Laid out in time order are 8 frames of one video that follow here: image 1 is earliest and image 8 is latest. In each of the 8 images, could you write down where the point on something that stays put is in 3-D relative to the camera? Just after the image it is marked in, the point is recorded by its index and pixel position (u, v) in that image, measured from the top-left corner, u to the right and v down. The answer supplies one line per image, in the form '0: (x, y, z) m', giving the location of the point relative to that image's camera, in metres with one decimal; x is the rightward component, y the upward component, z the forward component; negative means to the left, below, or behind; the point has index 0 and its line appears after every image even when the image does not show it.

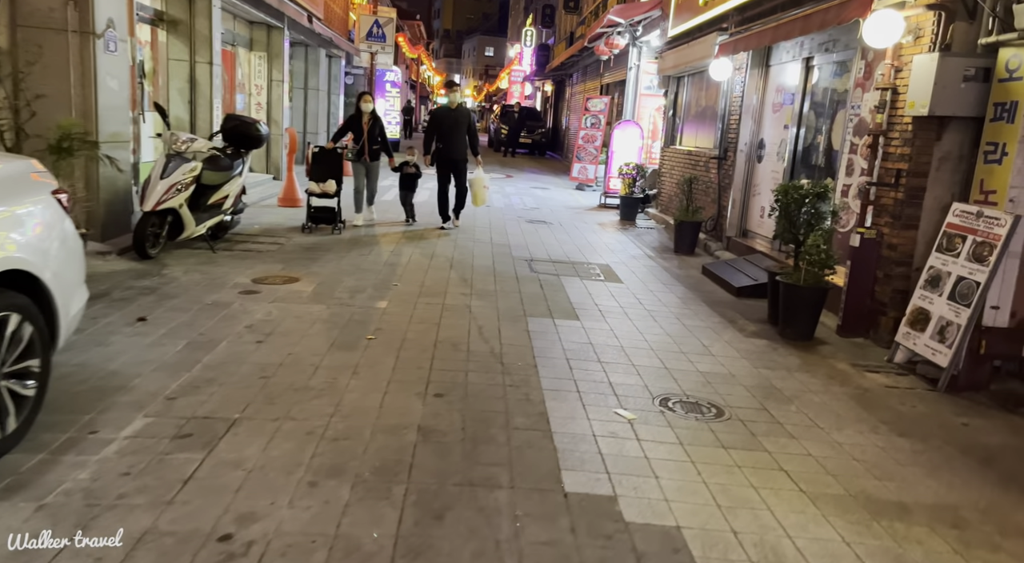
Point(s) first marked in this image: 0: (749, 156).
0: (+3.1, +1.6, +10.7) m
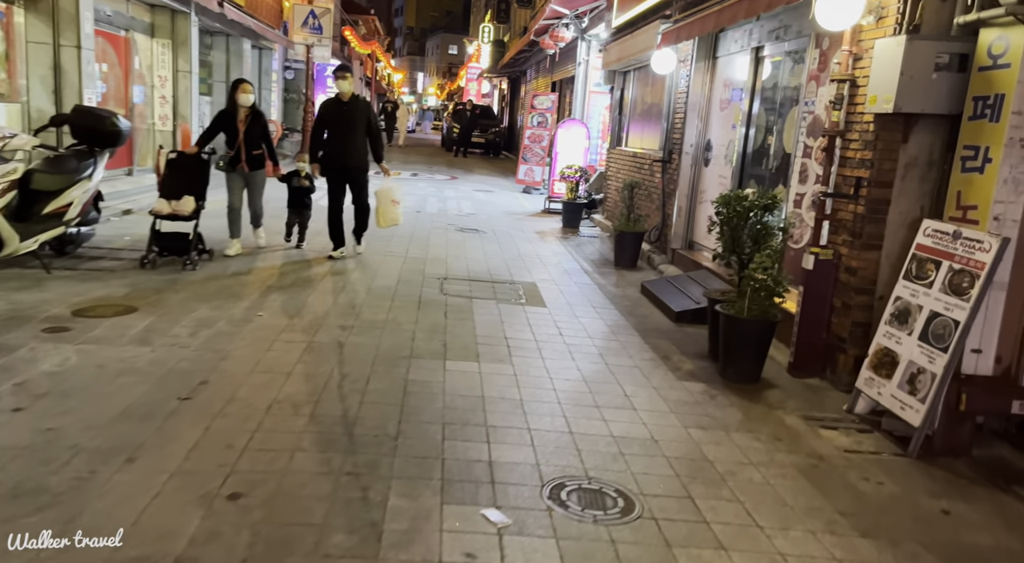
0: (+2.2, +1.4, +9.6) m
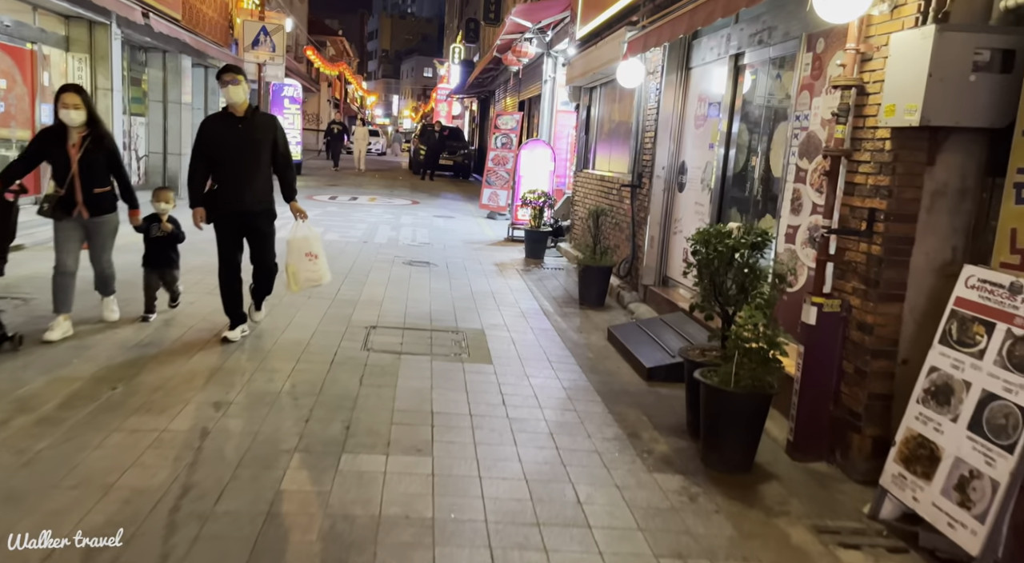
0: (+1.6, +1.0, +8.5) m
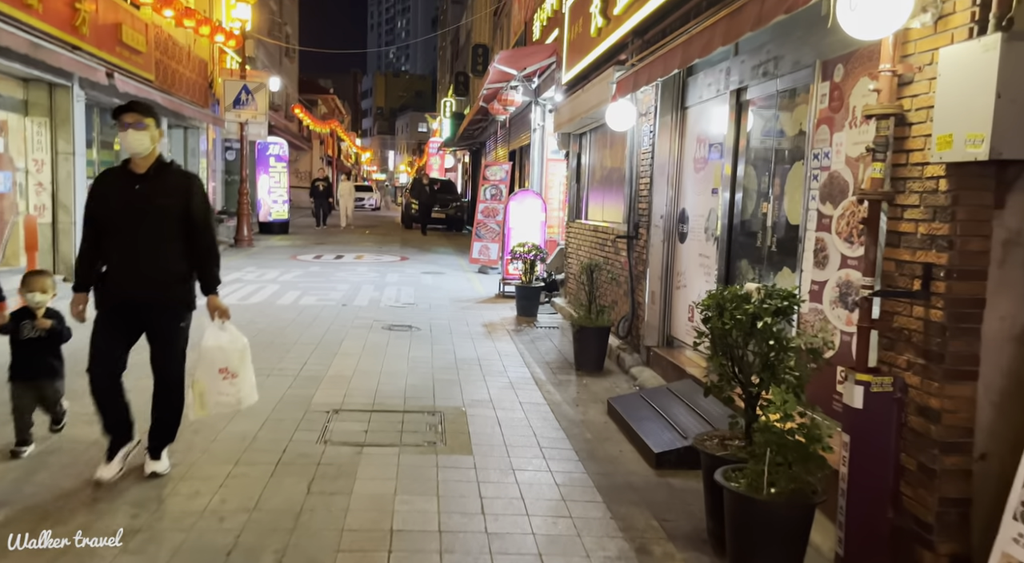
0: (+1.5, +0.5, +7.7) m
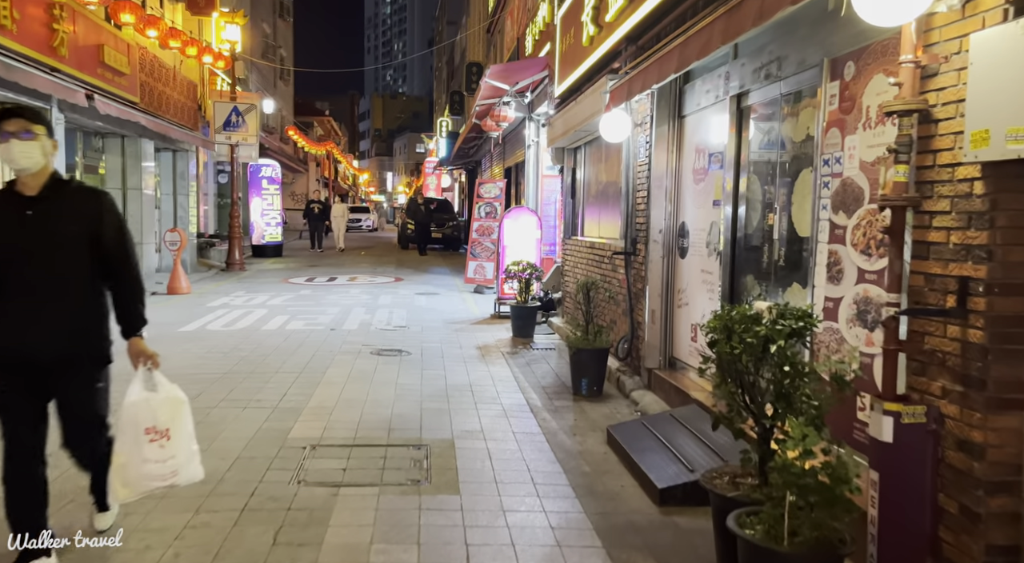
0: (+1.4, +0.3, +7.3) m
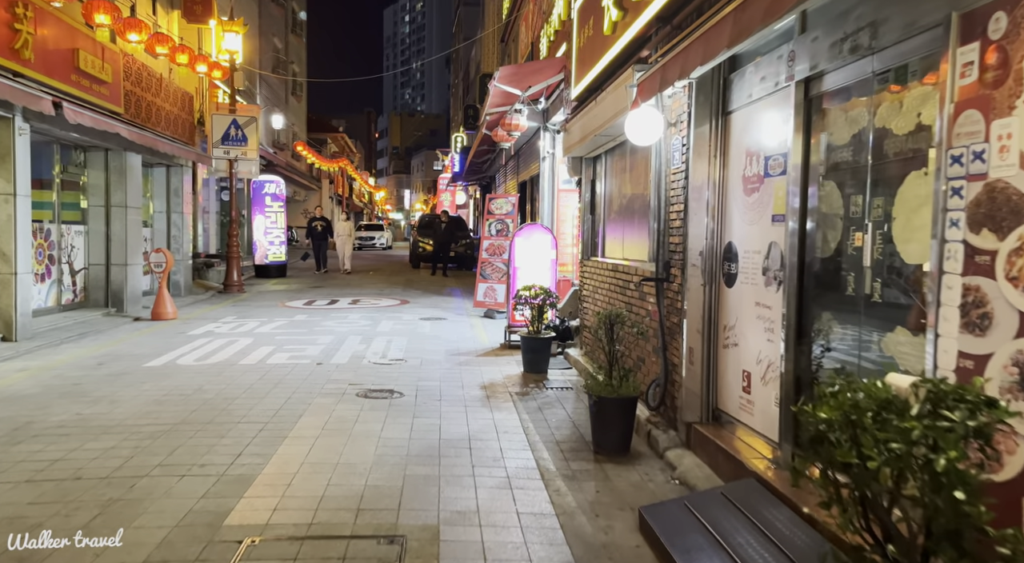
0: (+1.4, +0.1, +5.9) m
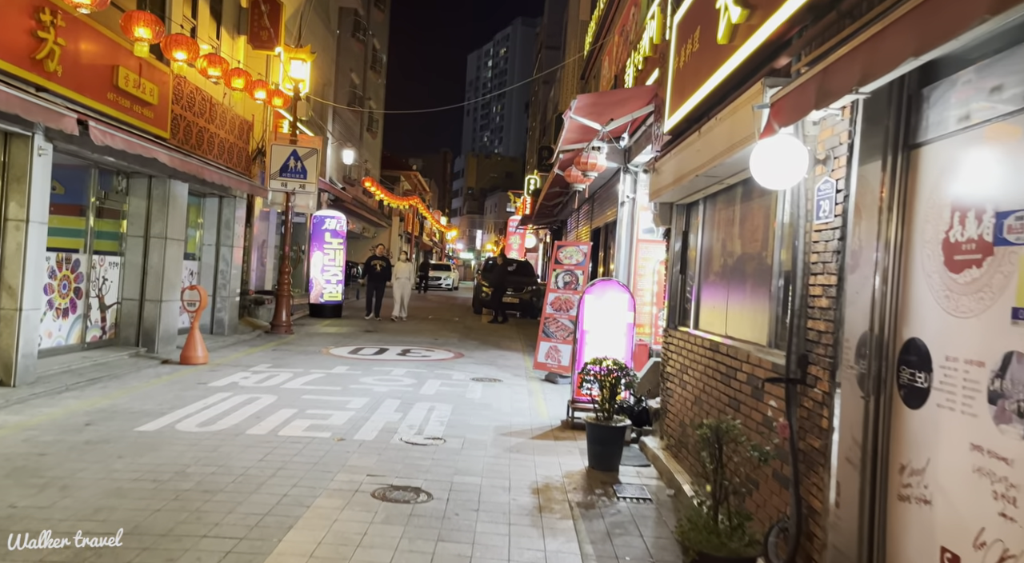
0: (+1.8, -0.5, +4.0) m
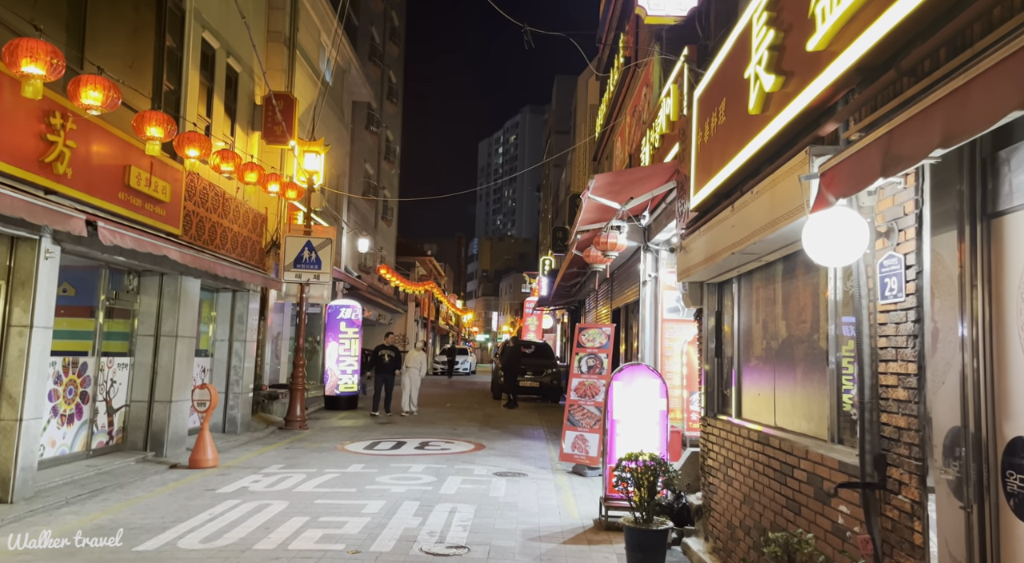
0: (+1.9, -0.8, +3.3) m
